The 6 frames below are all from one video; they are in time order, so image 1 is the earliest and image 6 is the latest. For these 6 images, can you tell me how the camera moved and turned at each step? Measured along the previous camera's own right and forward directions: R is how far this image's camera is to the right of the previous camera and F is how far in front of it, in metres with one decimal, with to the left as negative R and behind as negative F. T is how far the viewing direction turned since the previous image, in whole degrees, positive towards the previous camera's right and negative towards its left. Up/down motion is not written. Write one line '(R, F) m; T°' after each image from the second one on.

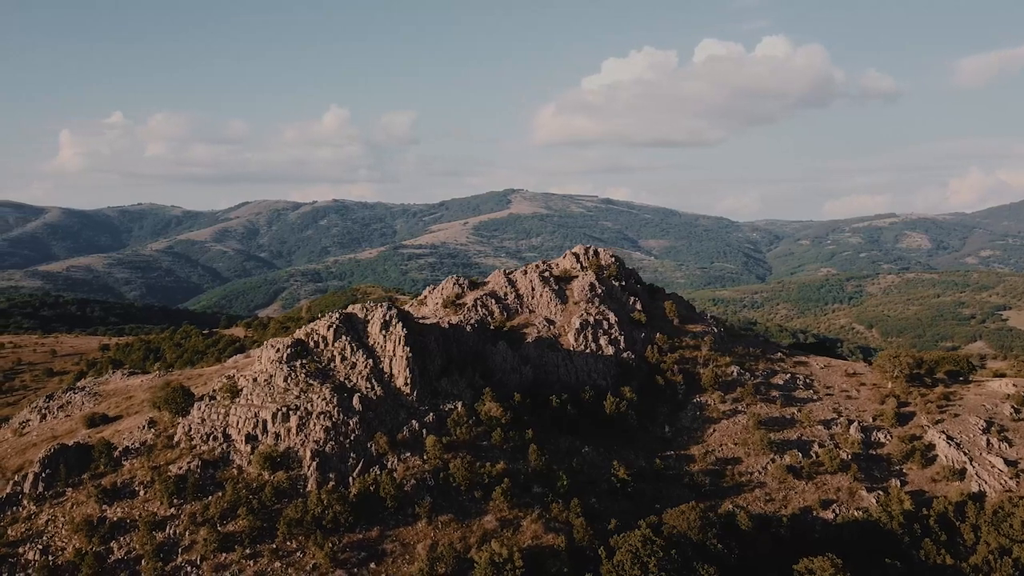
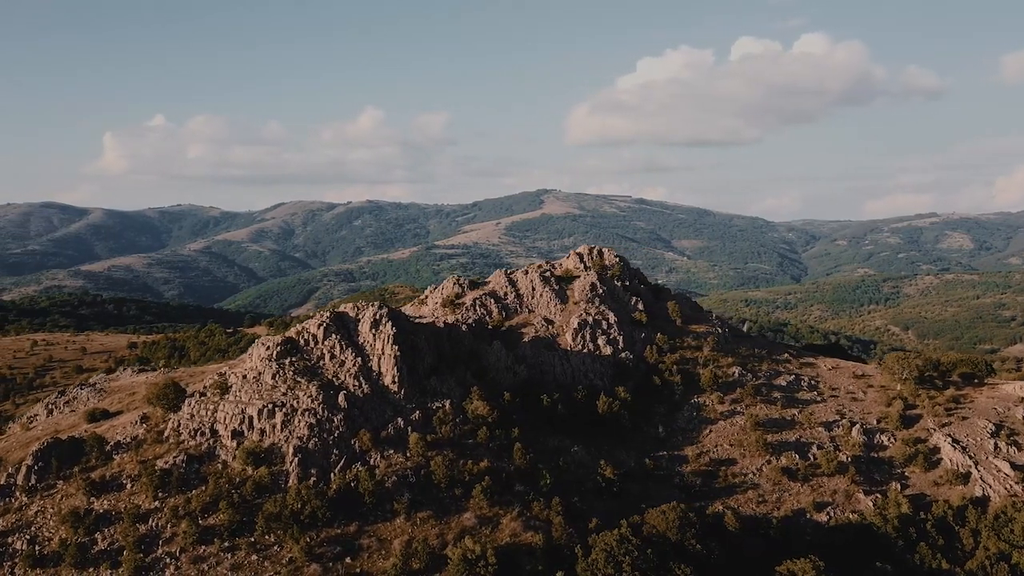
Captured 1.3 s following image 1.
(+2.7, -0.2) m; -2°
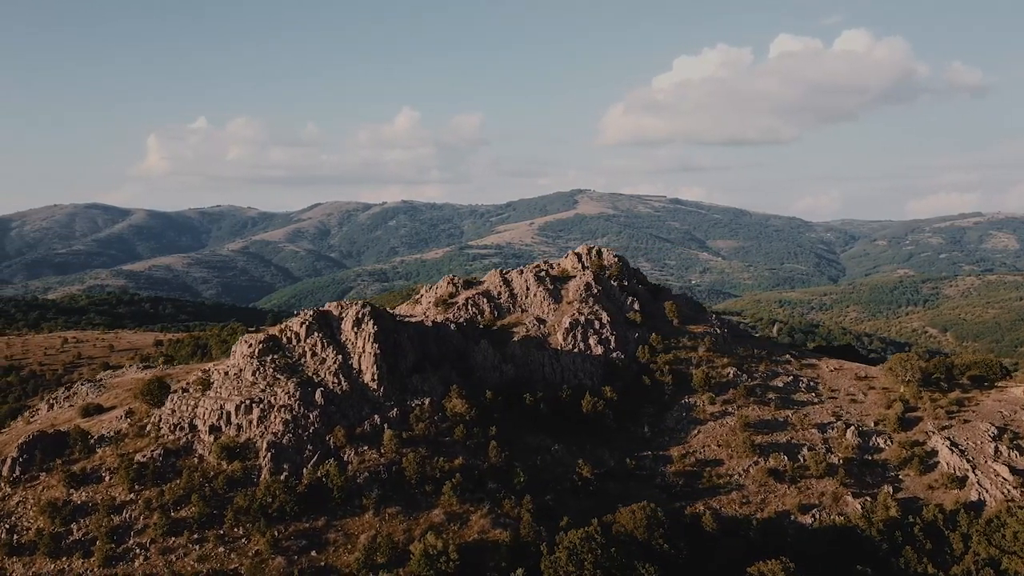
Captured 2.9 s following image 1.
(+3.3, -0.3) m; -2°
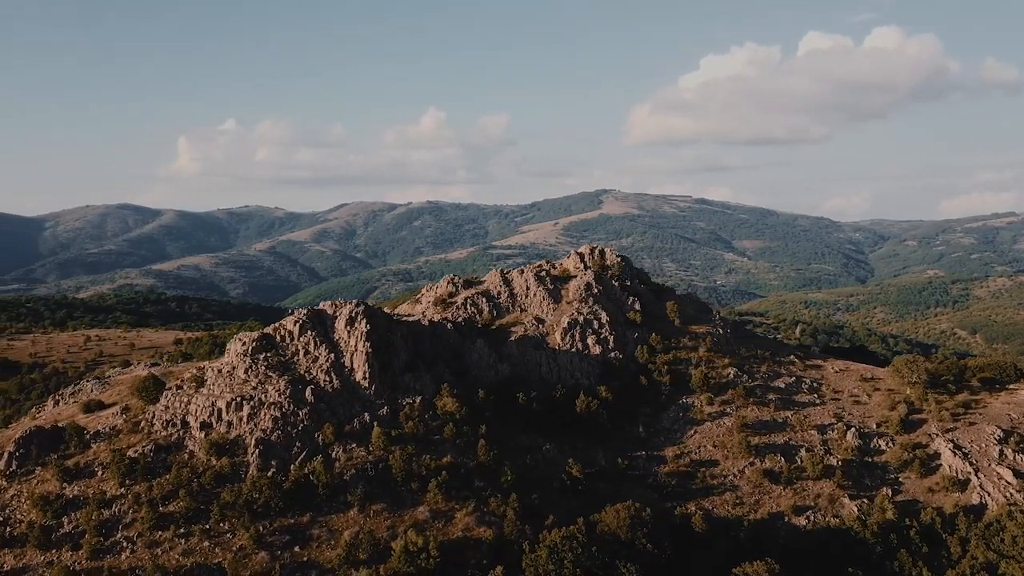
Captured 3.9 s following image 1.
(+2.0, -0.2) m; -1°
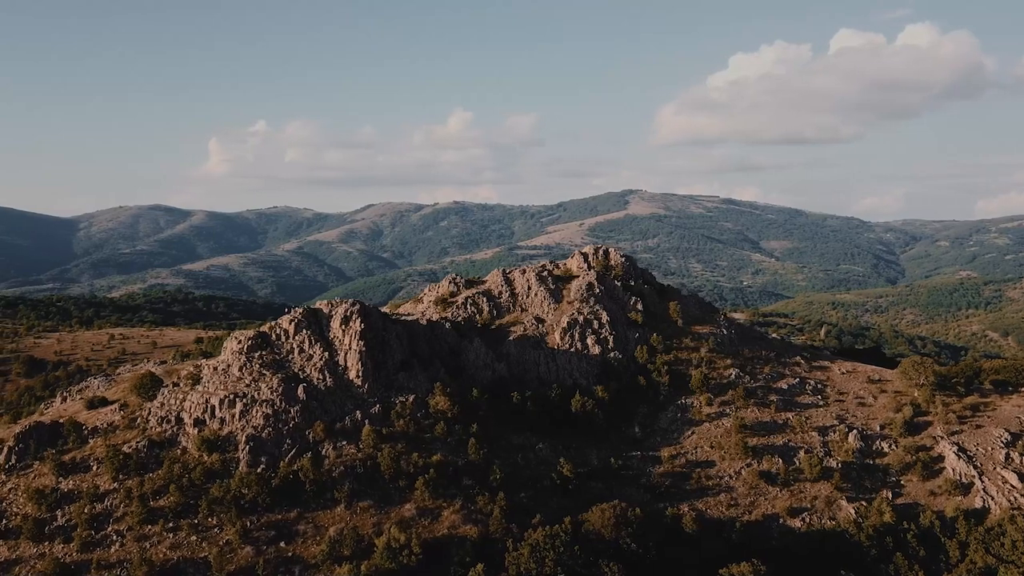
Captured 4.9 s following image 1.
(+1.9, -0.2) m; -1°
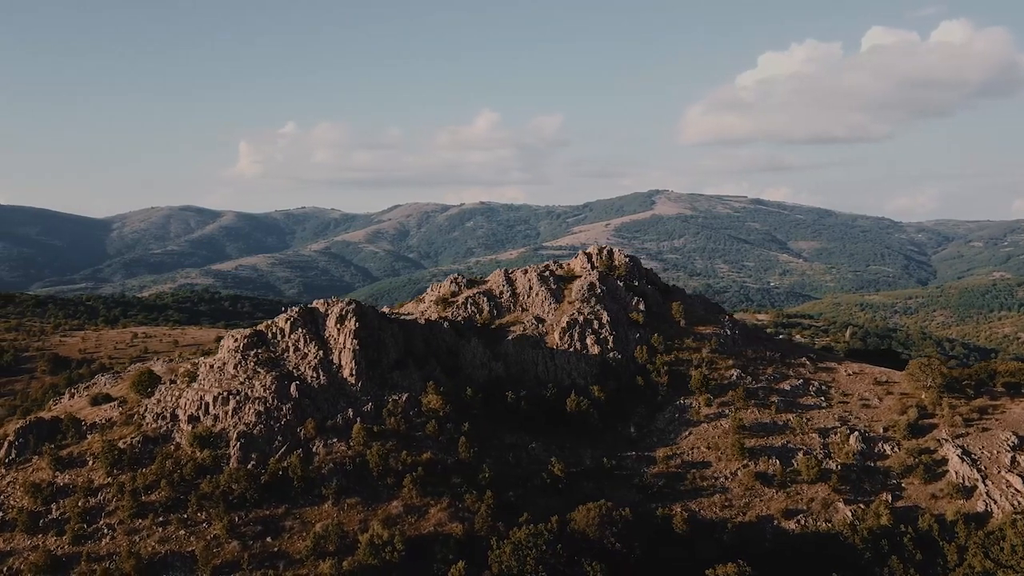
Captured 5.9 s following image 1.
(+2.0, -0.2) m; -1°
